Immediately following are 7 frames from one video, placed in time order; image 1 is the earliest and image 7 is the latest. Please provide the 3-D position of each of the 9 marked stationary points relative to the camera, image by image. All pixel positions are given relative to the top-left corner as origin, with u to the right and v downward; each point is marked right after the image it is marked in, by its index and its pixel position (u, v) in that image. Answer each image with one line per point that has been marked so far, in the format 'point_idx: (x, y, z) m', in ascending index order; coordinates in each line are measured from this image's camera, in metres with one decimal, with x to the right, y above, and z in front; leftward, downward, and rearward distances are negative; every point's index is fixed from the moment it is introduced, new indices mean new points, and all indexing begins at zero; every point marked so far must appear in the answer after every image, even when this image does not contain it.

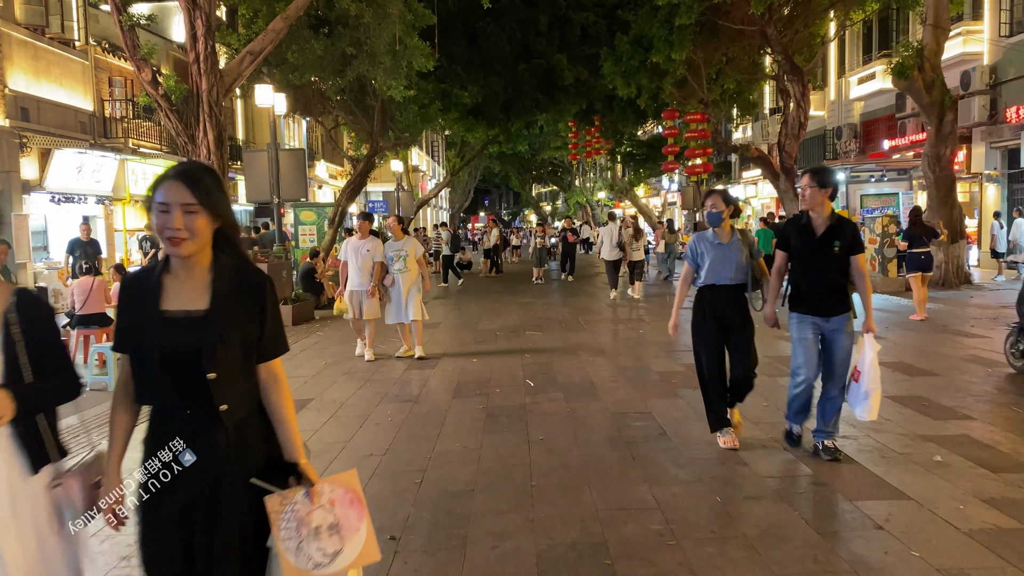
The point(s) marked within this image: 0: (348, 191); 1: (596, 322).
0: (-3.7, +2.2, +18.2) m
1: (+1.0, -0.4, +10.0) m
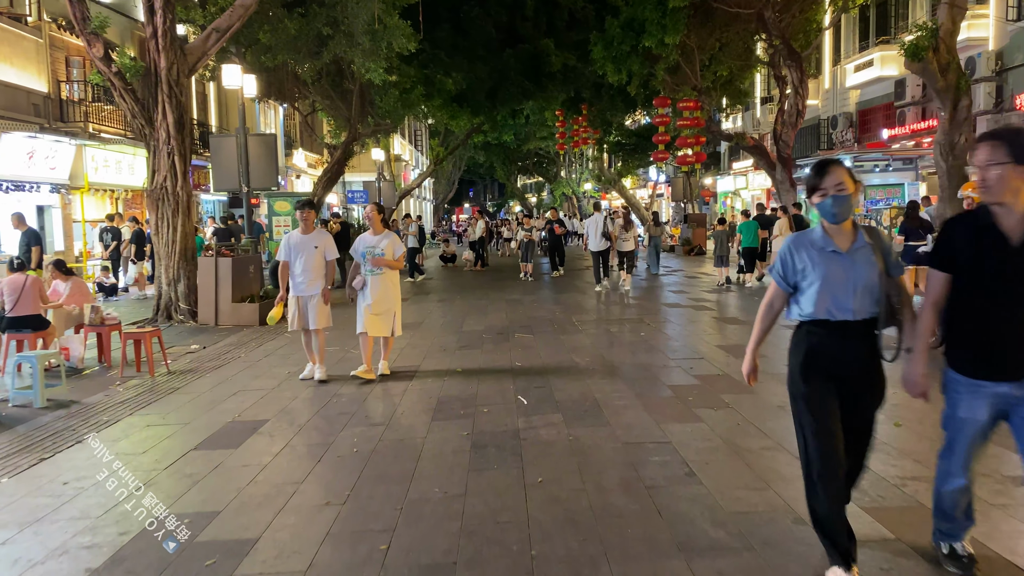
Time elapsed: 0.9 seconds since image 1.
0: (-4.0, +2.3, +17.2) m
1: (+0.9, -0.4, +9.2) m
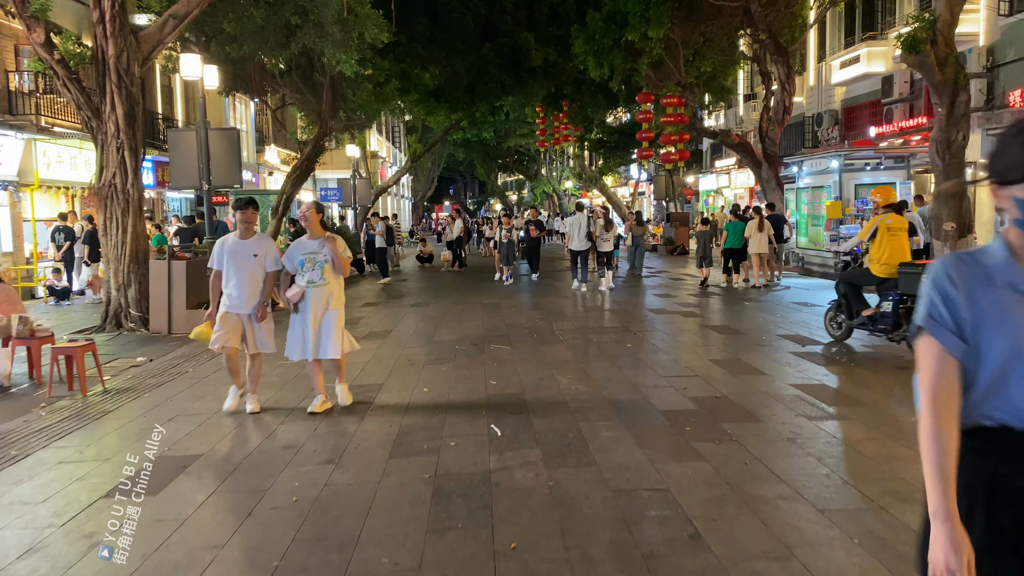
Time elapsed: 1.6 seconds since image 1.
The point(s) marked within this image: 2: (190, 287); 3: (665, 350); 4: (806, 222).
0: (-4.5, +2.3, +16.5) m
1: (+0.6, -0.5, +8.5) m
2: (-4.1, 0.0, +10.1) m
3: (+1.4, -0.6, +7.3) m
4: (+6.1, +1.4, +16.9) m
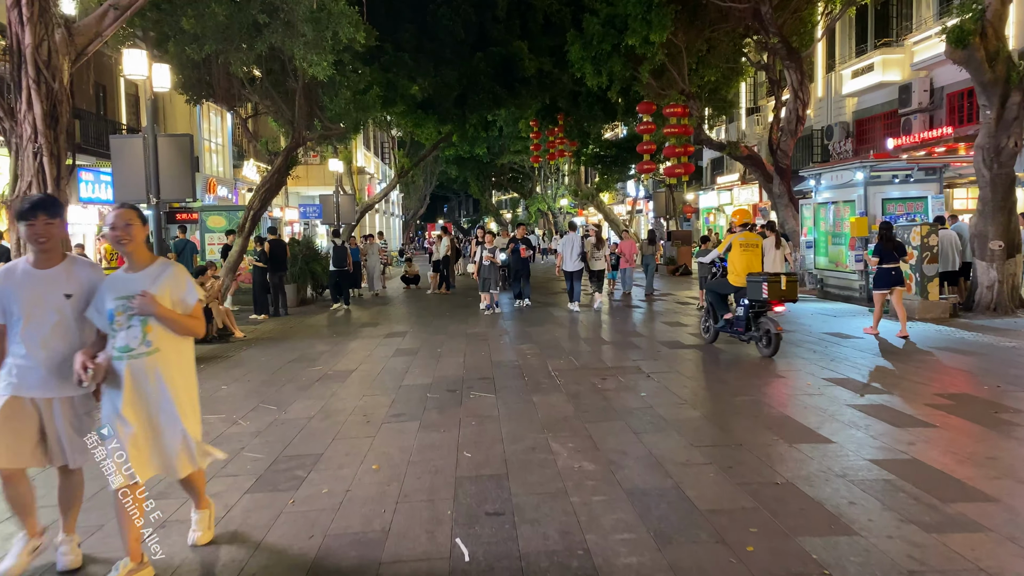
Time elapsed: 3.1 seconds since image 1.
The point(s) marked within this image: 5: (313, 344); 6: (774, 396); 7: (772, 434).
0: (-4.6, +1.8, +15.0) m
1: (+0.5, -0.7, +7.0) m
2: (-4.2, -0.3, +8.6) m
3: (+1.3, -0.8, +5.8) m
4: (+6.0, +0.9, +15.5) m
5: (-2.5, -0.7, +10.2) m
6: (+2.0, -0.8, +6.0) m
7: (+1.6, -0.9, +4.8) m
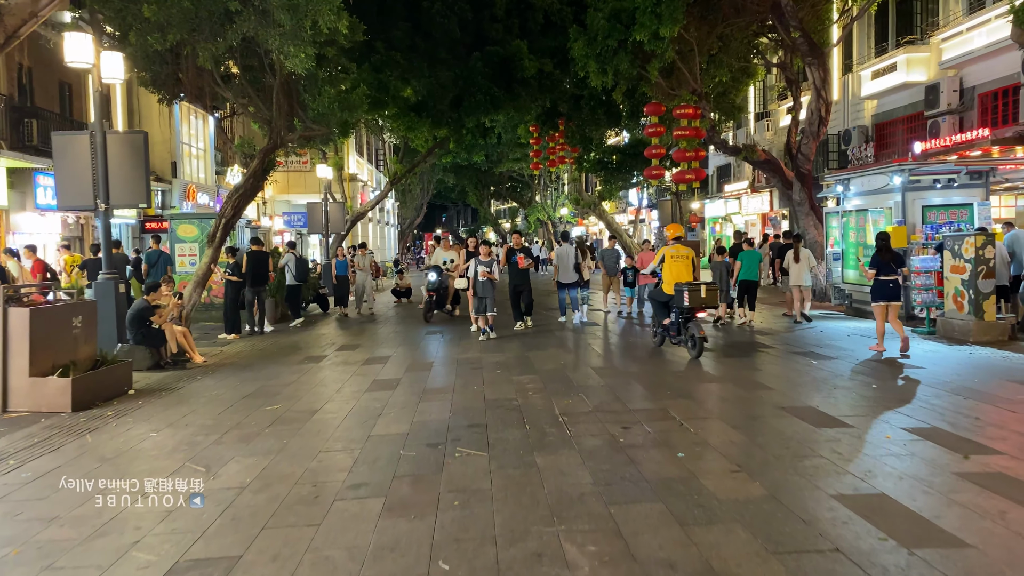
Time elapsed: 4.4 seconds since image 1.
0: (-4.7, +1.5, +13.6) m
1: (+0.5, -0.9, +5.6) m
2: (-4.2, -0.5, +7.2) m
3: (+1.3, -1.0, +4.4) m
4: (+5.9, +0.6, +14.1) m
5: (-2.6, -0.9, +8.8) m
6: (+1.9, -1.0, +4.6) m
7: (+1.5, -1.0, +3.4) m
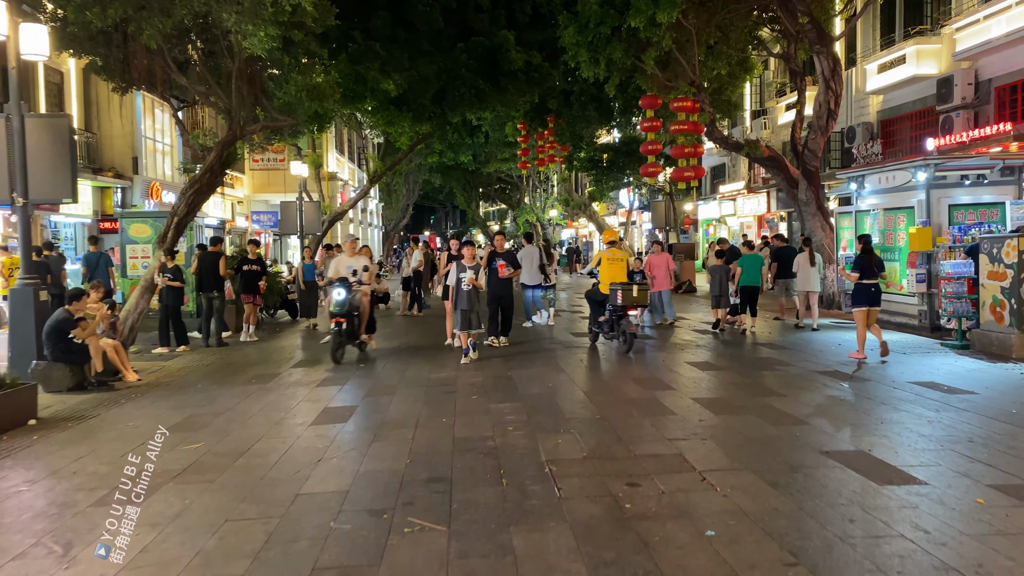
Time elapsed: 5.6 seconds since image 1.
0: (-4.9, +1.5, +12.3) m
1: (+0.4, -1.0, +4.4) m
2: (-4.4, -0.6, +5.9) m
3: (+1.1, -1.0, +3.2) m
4: (+5.7, +0.5, +13.0) m
5: (-2.7, -1.0, +7.5) m
6: (+1.8, -1.0, +3.4) m
7: (+1.4, -1.1, +2.2) m
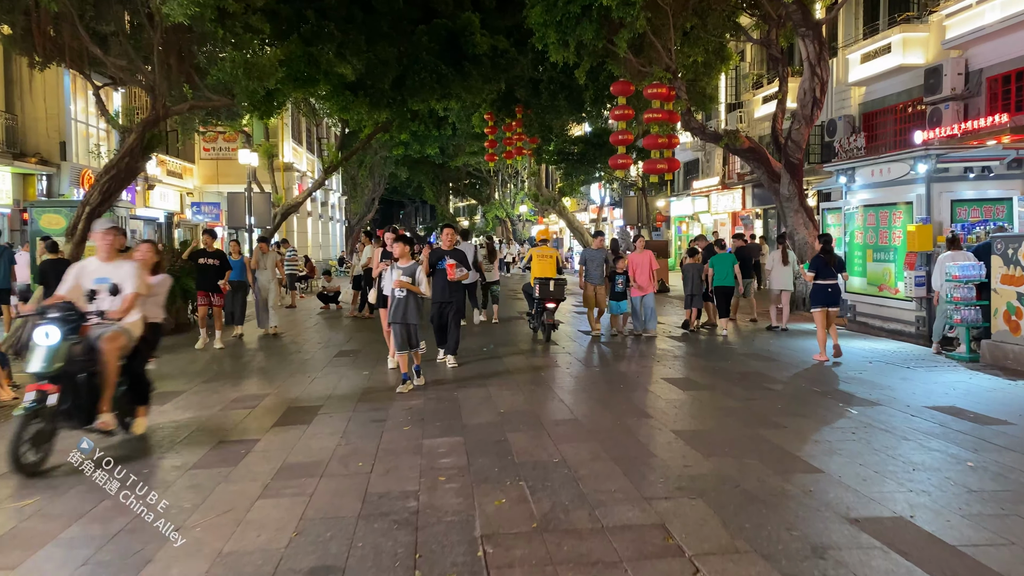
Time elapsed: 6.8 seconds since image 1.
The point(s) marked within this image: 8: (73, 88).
0: (-5.5, +1.5, +10.9) m
1: (0.0, -1.0, +3.1) m
2: (-4.8, -0.6, +4.5) m
3: (+0.9, -1.1, +2.0) m
4: (+5.1, +0.5, +11.9) m
5: (-3.2, -1.0, +6.2) m
6: (+1.5, -1.1, +2.2) m
7: (+1.2, -1.2, +1.0) m
8: (-9.4, +4.3, +17.2) m
